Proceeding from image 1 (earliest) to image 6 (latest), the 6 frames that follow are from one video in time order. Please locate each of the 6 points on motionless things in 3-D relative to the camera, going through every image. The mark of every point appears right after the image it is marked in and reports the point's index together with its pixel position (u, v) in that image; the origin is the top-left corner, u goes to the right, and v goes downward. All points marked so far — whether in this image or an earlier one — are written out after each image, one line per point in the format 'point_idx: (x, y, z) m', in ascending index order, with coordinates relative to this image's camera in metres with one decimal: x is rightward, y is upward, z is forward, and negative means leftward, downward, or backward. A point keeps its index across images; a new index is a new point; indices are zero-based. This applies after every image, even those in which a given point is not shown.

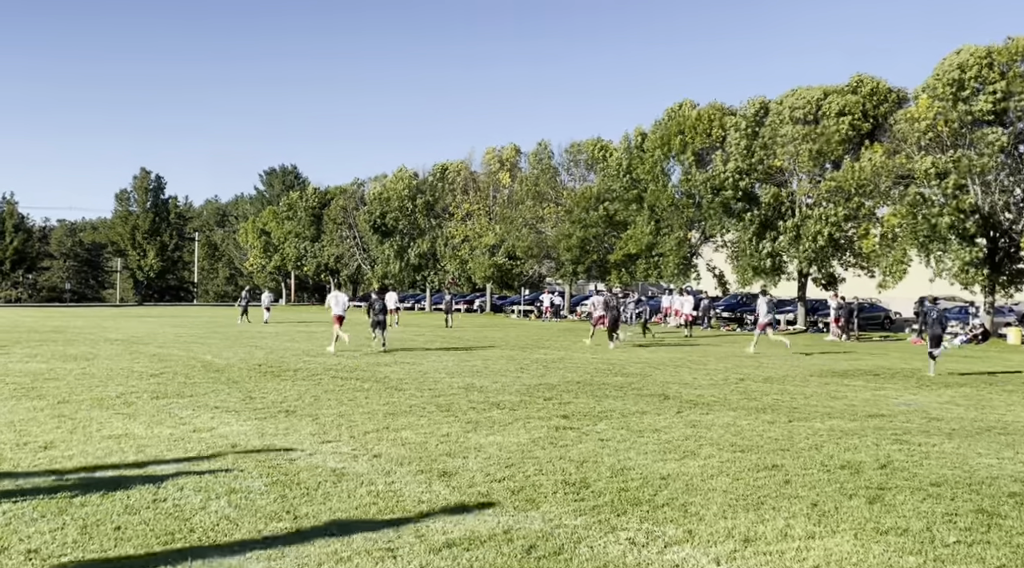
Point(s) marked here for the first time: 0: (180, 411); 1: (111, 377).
0: (-3.9, -1.5, +11.9) m
1: (-6.4, -1.5, +16.3) m
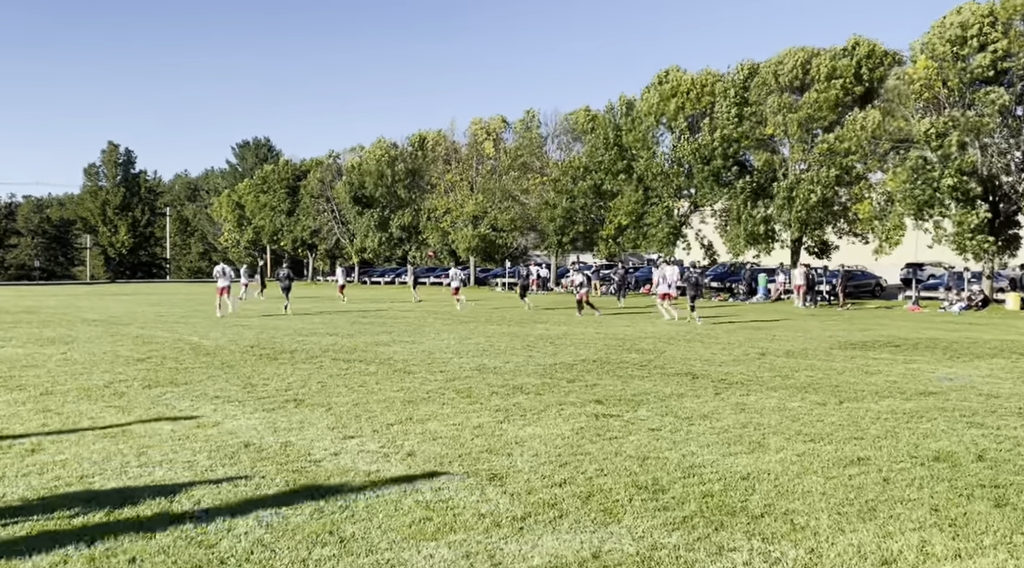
0: (-3.6, -1.3, +10.9) m
1: (-6.2, -1.2, +15.3) m
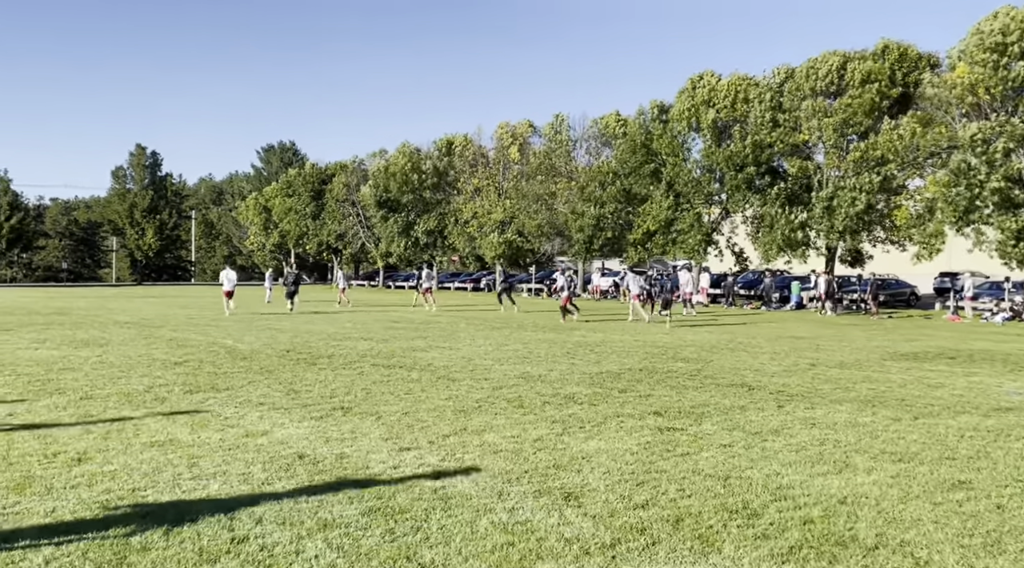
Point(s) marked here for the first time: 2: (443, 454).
0: (-3.0, -1.3, +10.6) m
1: (-5.6, -1.2, +15.0) m
2: (-0.5, -1.3, +8.0) m
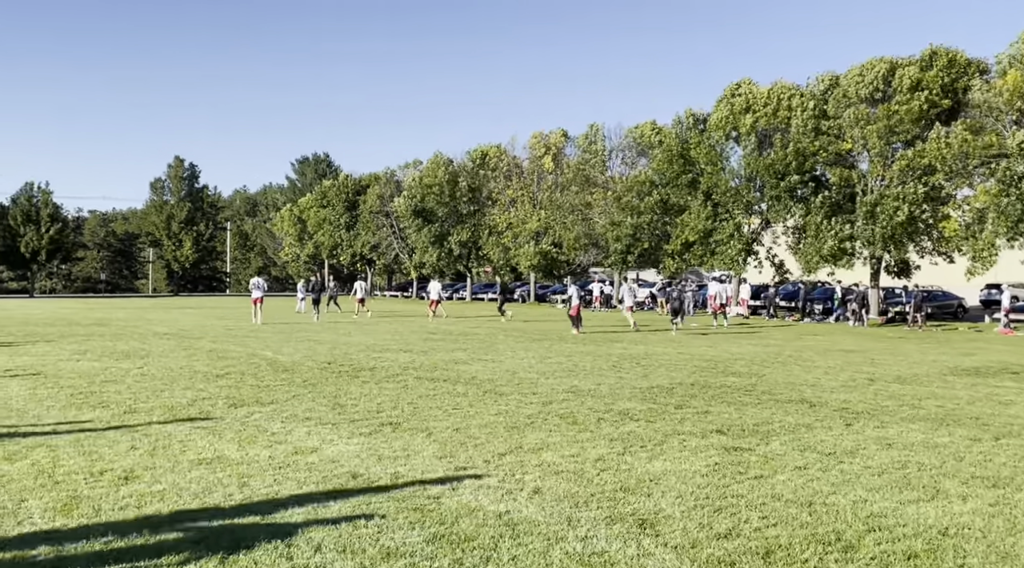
0: (-2.5, -1.4, +10.3) m
1: (-4.9, -1.4, +14.8) m
2: (-0.1, -1.4, +7.7) m
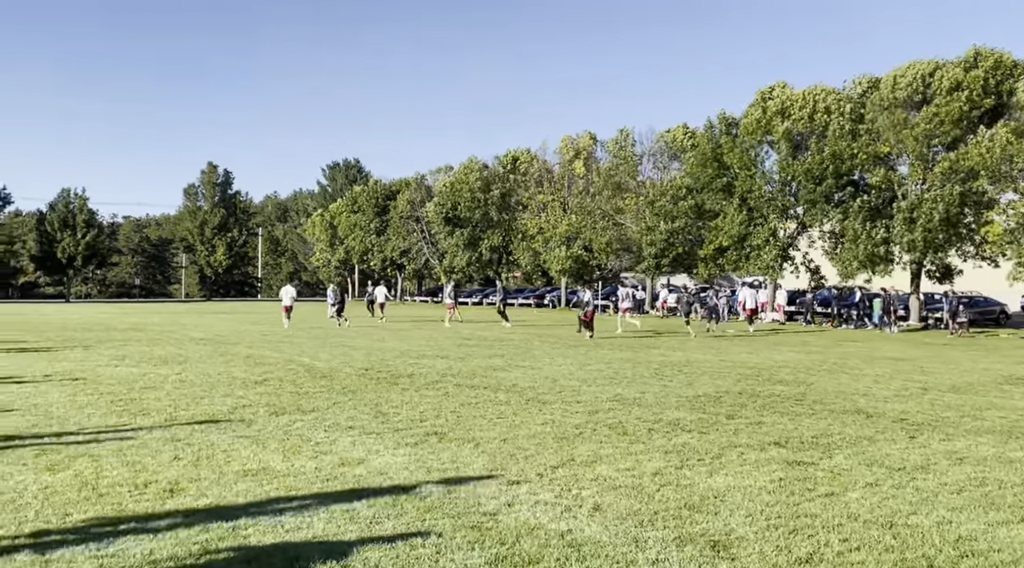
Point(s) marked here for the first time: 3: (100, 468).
0: (-2.0, -1.5, +10.0) m
1: (-4.3, -1.4, +14.6) m
2: (+0.3, -1.5, +7.4) m
3: (-3.2, -1.4, +7.9) m
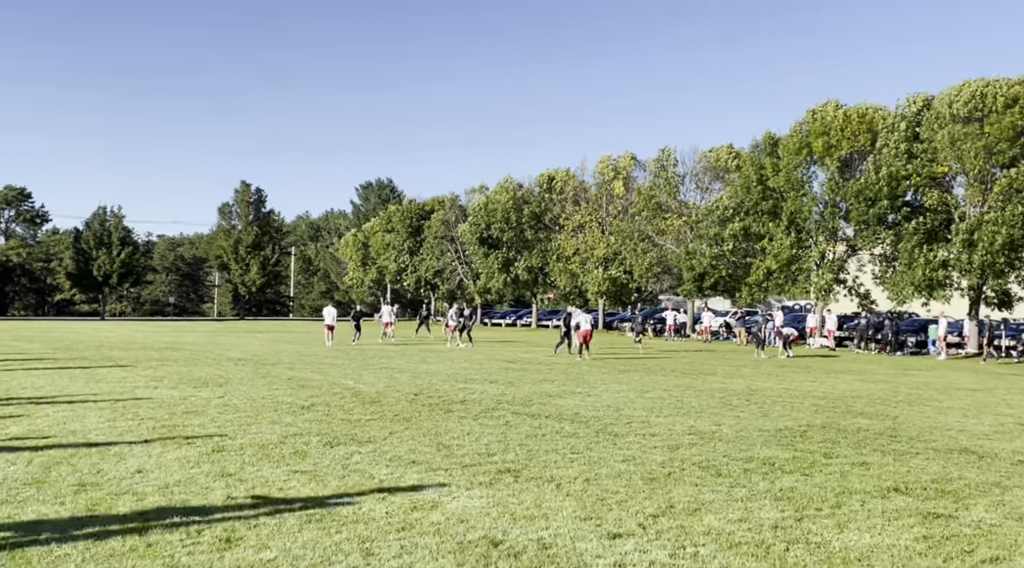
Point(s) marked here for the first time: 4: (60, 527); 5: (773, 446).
0: (-1.2, -1.6, +9.1) m
1: (-3.4, -1.7, +13.8) m
2: (+1.0, -1.6, +6.4) m
3: (-2.5, -1.5, +7.0) m
4: (-2.9, -1.6, +6.6) m
5: (+2.9, -1.8, +11.2) m
